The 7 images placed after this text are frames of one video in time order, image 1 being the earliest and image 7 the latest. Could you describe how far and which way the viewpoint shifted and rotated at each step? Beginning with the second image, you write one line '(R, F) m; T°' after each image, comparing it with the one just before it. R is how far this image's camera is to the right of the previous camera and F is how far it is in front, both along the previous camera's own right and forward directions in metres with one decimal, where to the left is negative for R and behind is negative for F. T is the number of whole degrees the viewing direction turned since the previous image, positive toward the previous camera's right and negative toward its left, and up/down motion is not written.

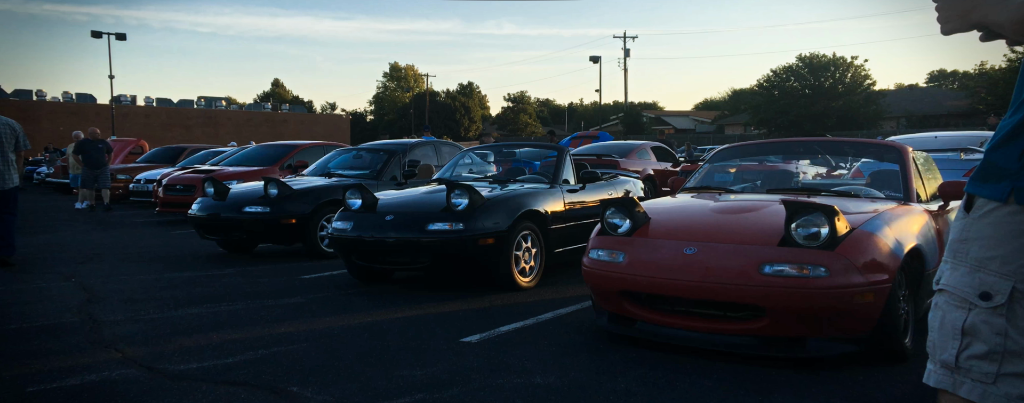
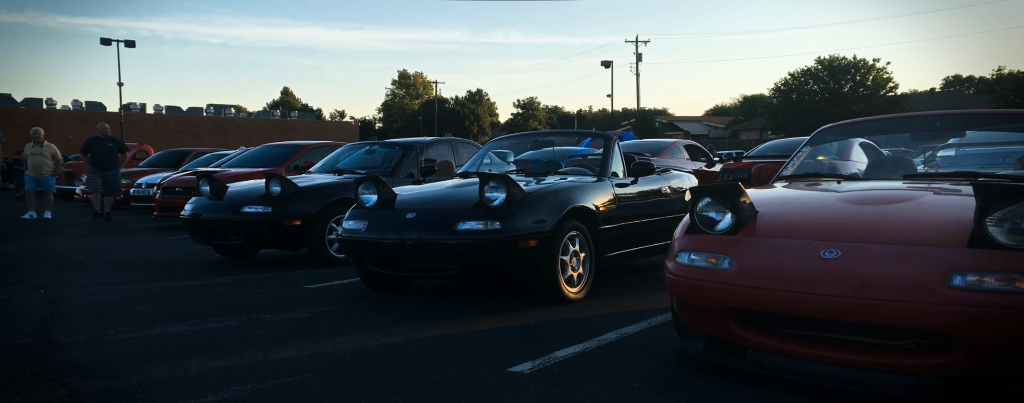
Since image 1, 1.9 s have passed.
(-0.3, +0.9) m; -1°
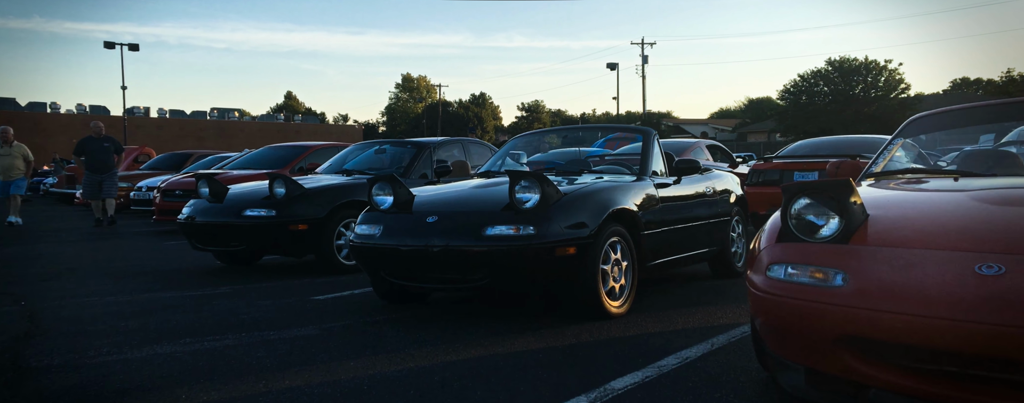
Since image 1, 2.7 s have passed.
(-0.2, +0.6) m; 0°
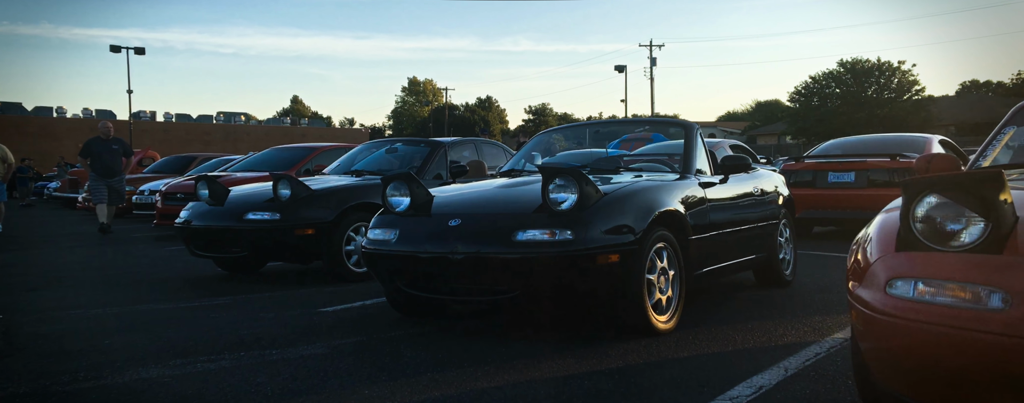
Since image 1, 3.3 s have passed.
(-0.1, +0.5) m; 0°
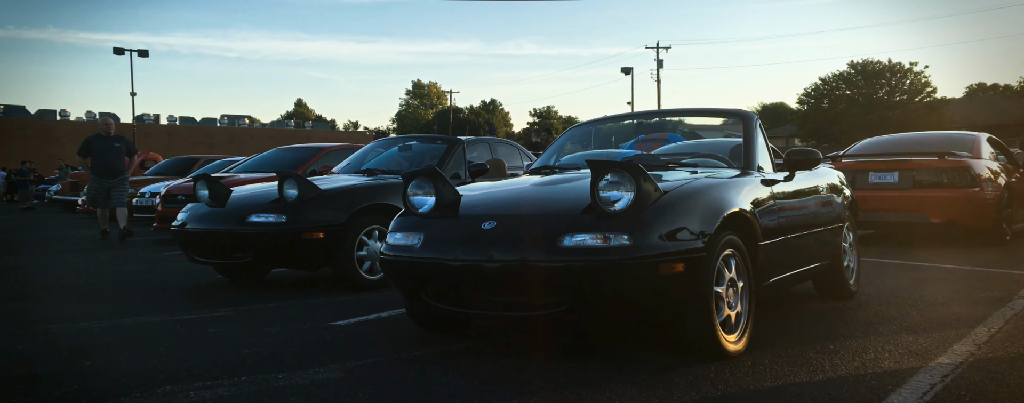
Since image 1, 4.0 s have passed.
(-0.2, +0.5) m; 0°
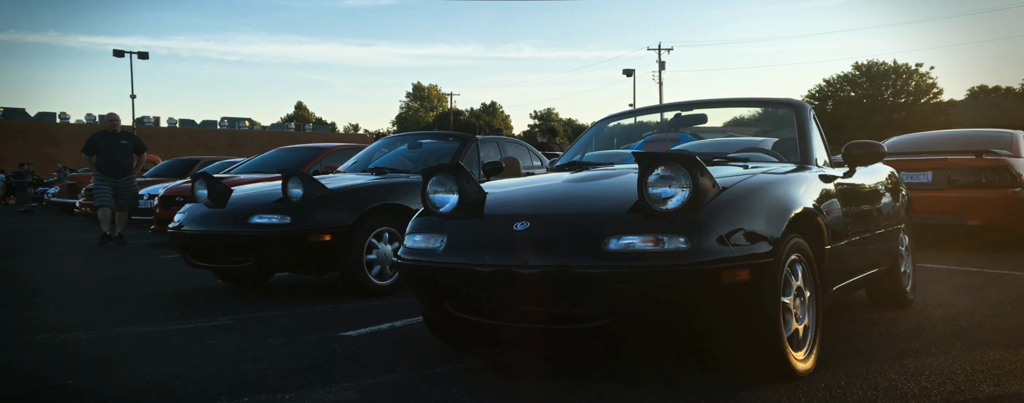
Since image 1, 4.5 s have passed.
(-0.2, +0.4) m; 0°
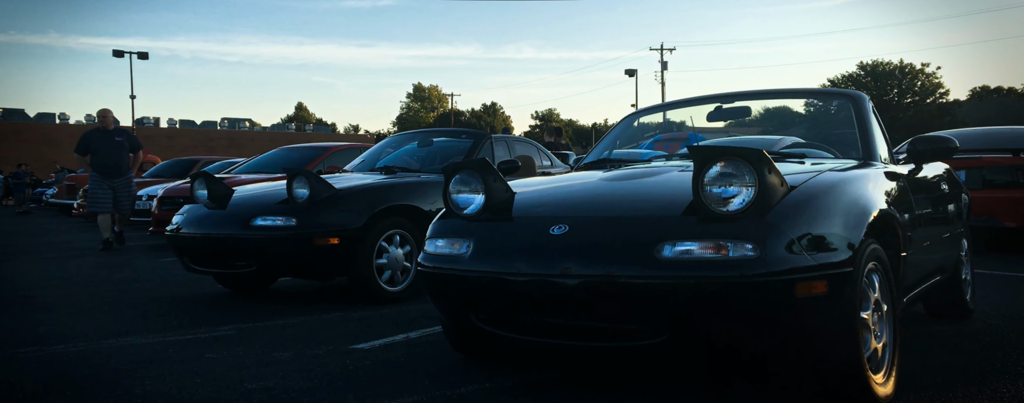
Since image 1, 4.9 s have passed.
(-0.1, +0.3) m; 0°
